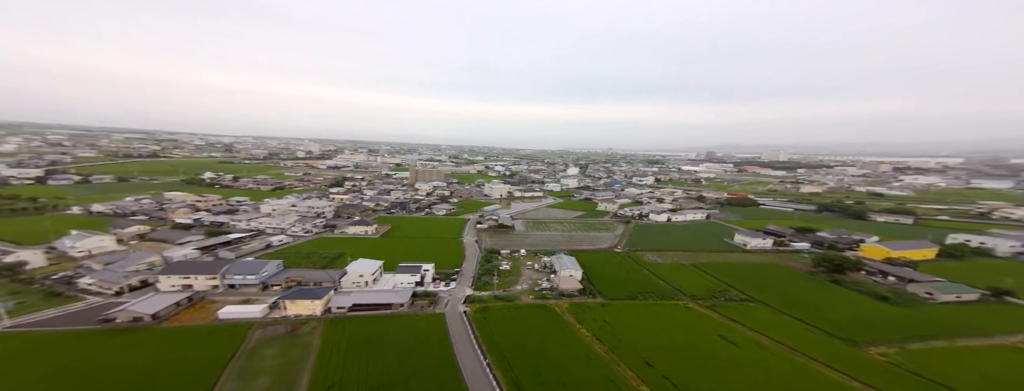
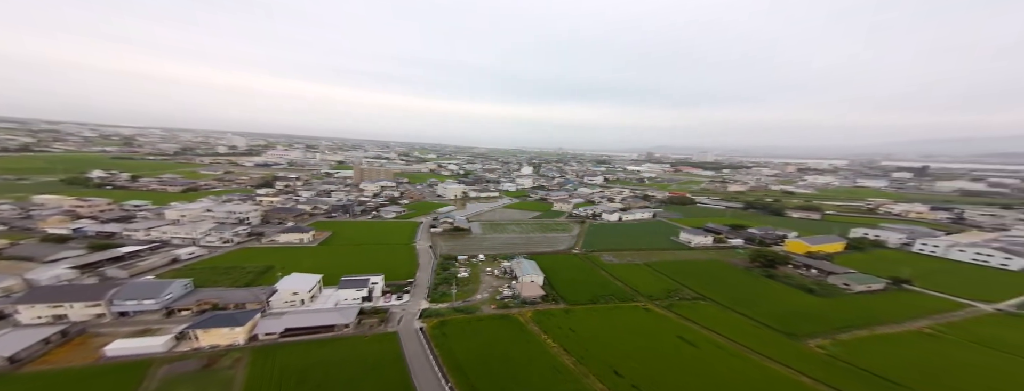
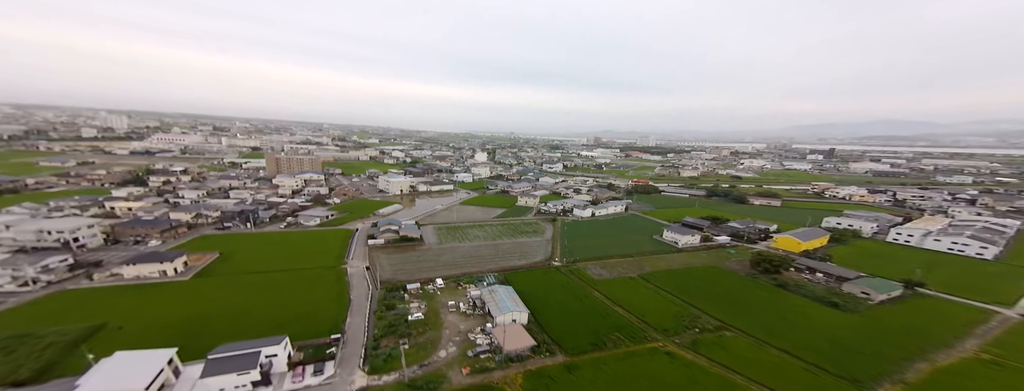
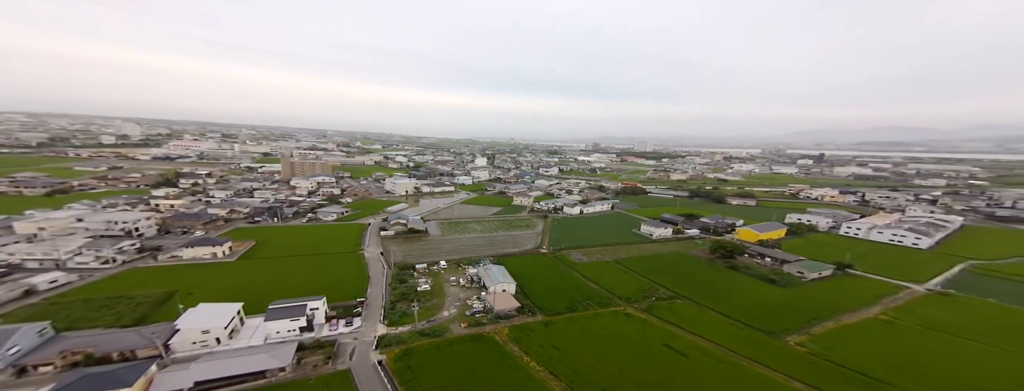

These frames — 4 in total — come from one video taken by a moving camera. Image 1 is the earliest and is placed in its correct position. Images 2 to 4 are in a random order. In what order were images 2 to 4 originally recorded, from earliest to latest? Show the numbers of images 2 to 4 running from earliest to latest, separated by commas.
2, 4, 3
